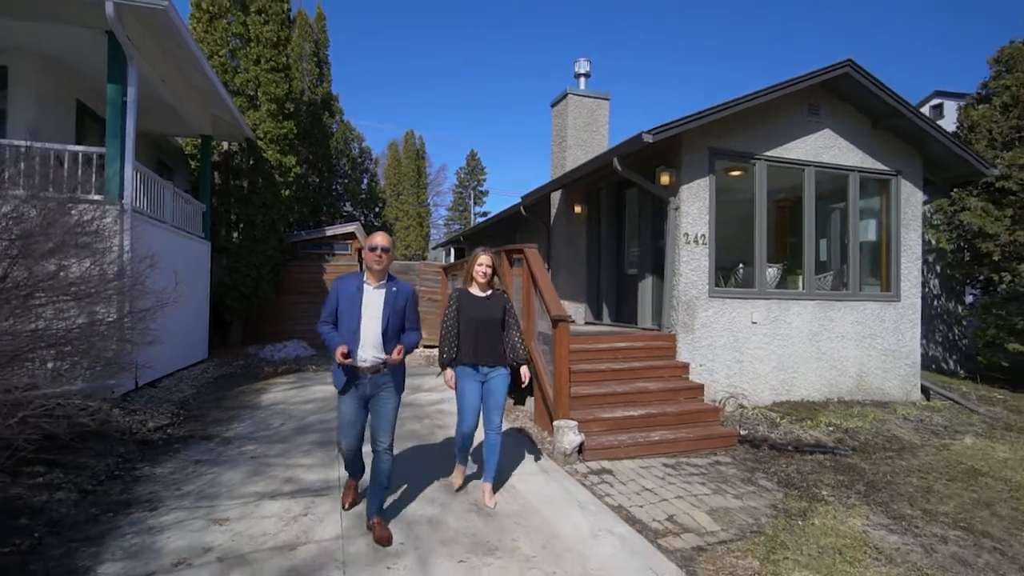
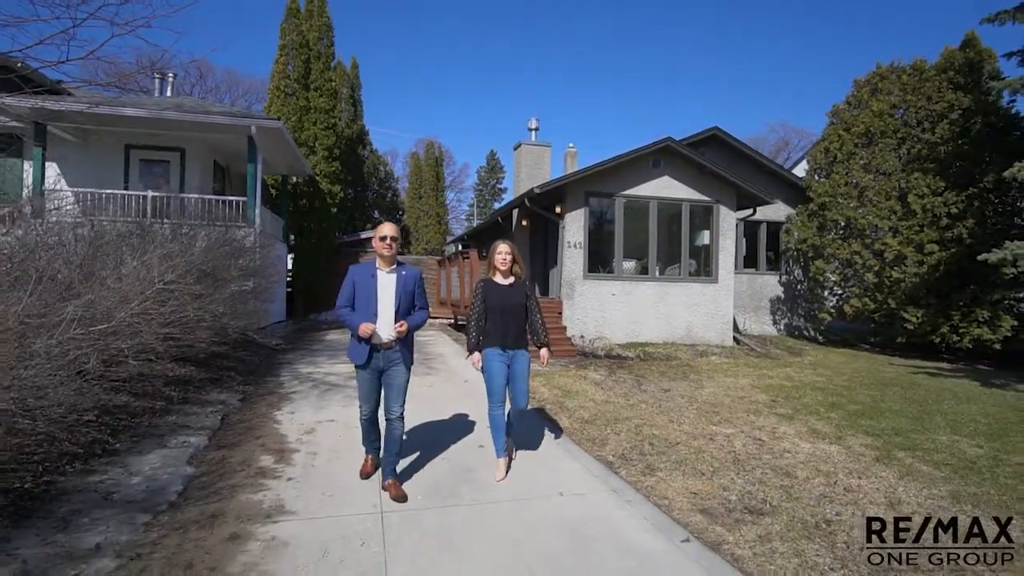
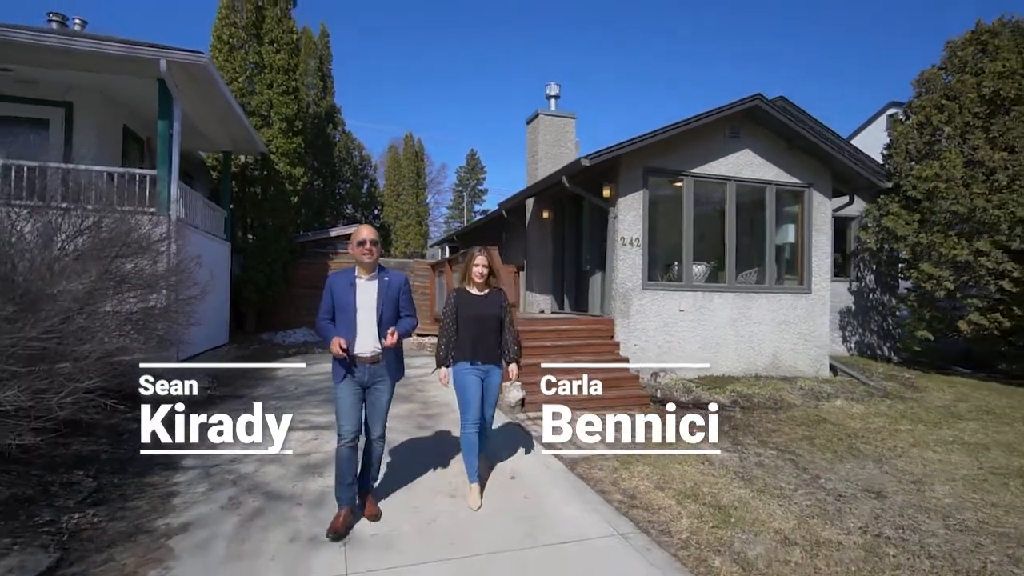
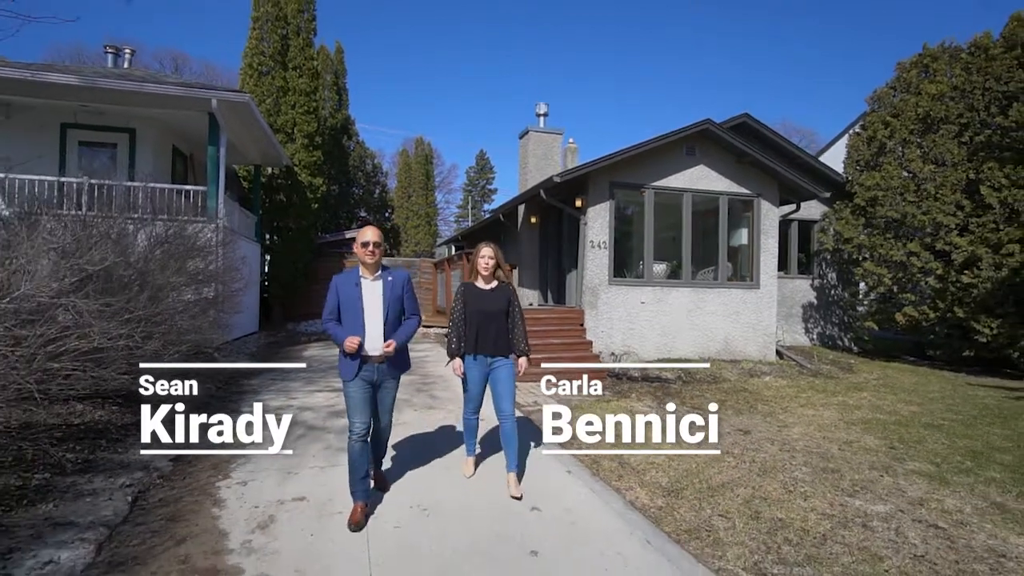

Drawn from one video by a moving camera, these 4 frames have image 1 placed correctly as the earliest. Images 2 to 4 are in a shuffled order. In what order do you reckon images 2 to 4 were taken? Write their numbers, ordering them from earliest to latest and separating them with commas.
3, 4, 2
